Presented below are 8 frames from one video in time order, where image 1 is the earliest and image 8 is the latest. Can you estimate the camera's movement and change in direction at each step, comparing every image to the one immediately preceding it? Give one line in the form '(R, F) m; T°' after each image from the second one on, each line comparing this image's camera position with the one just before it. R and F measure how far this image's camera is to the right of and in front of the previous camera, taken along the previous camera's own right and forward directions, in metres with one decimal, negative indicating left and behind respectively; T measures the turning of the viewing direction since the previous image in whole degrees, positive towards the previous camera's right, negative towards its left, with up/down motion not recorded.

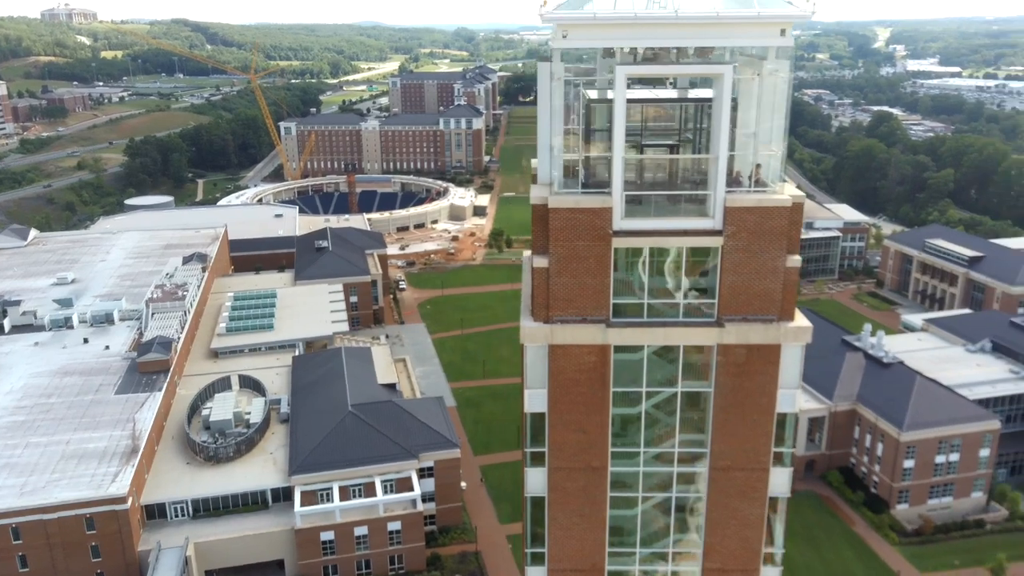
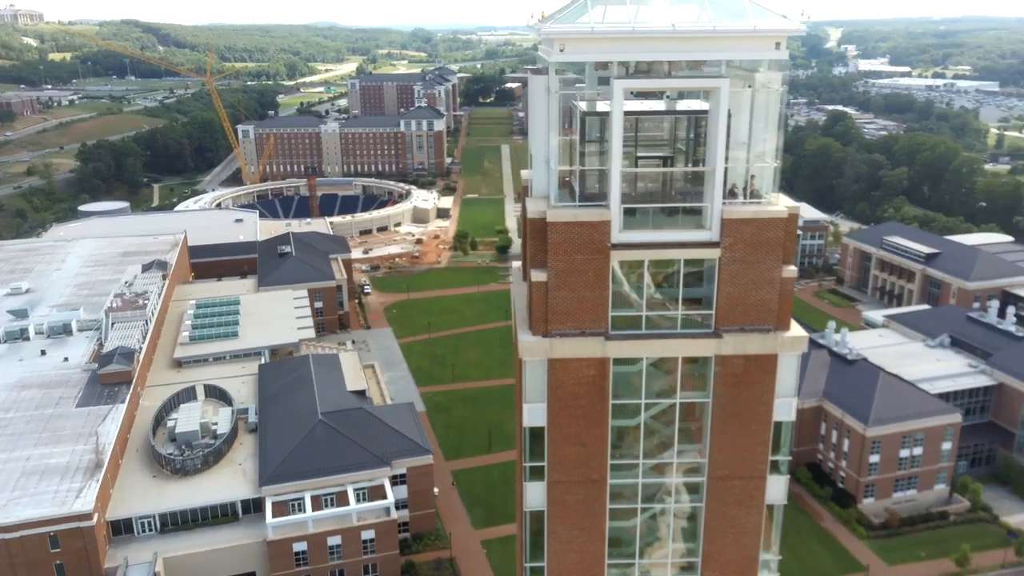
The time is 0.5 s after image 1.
(-0.5, +0.1) m; +3°
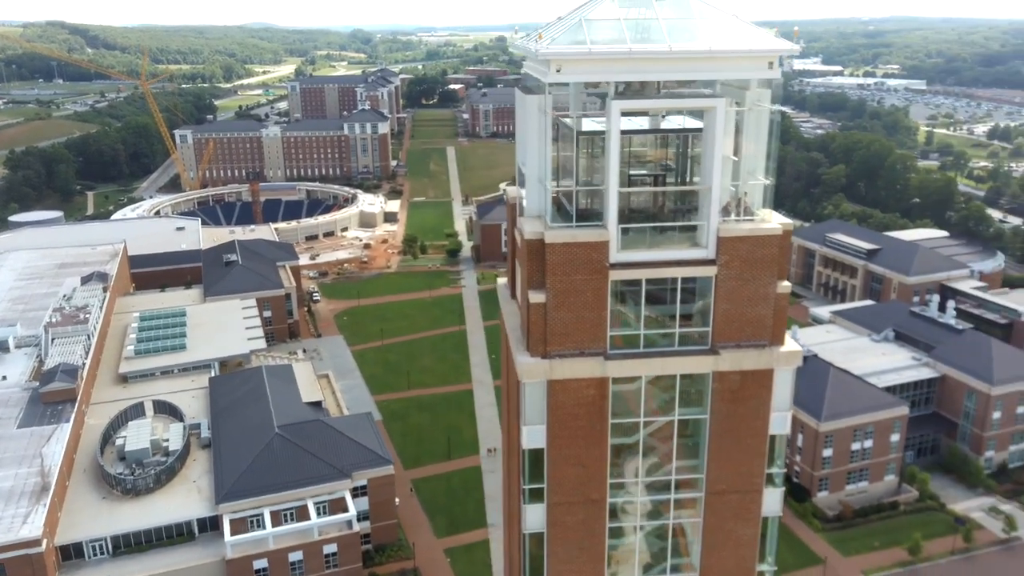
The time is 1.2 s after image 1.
(-0.8, +0.1) m; +4°
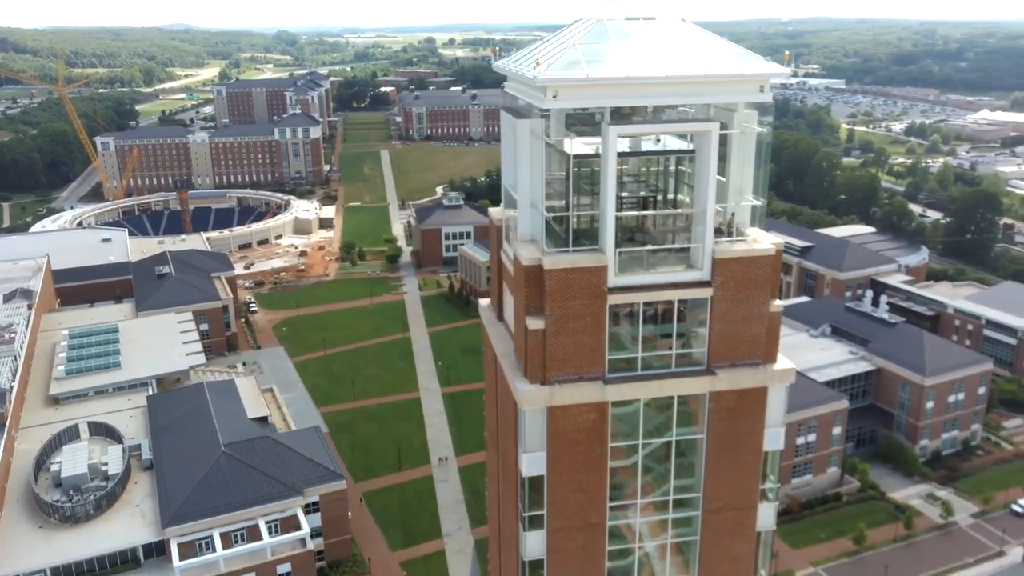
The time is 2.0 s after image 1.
(-0.9, +0.2) m; +5°
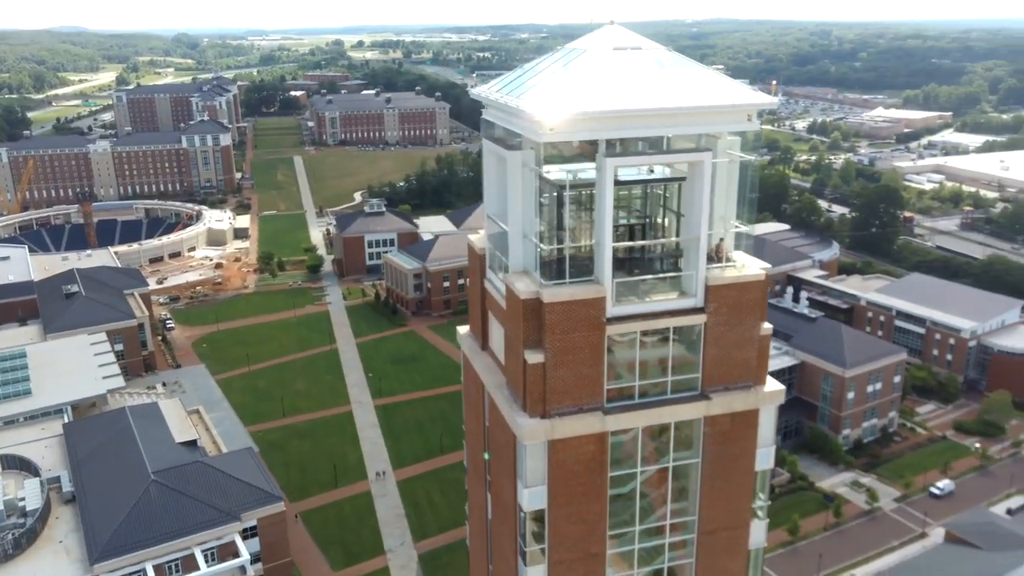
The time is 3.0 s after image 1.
(-1.1, +0.2) m; +6°
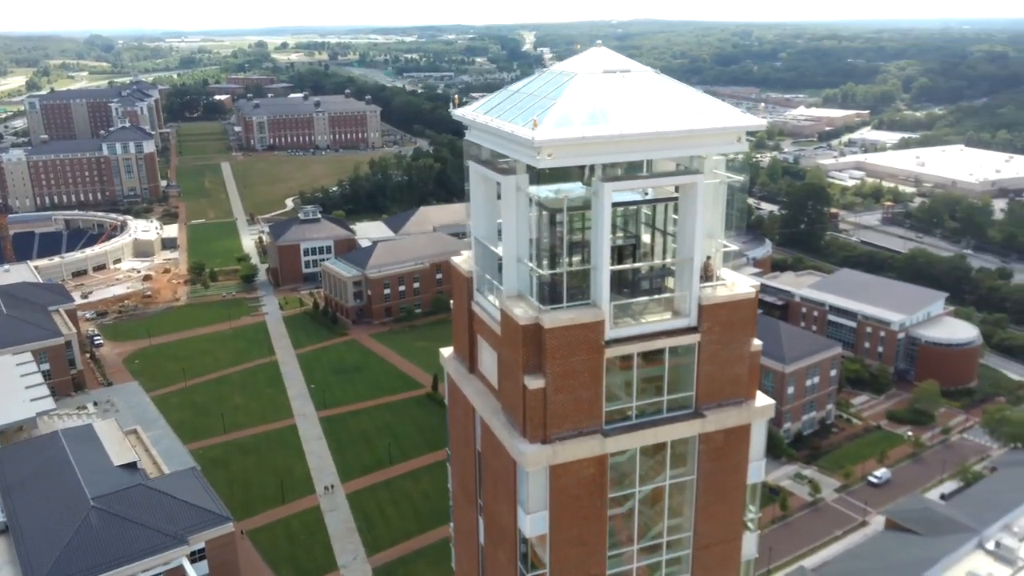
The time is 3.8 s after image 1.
(-0.9, +0.1) m; +5°
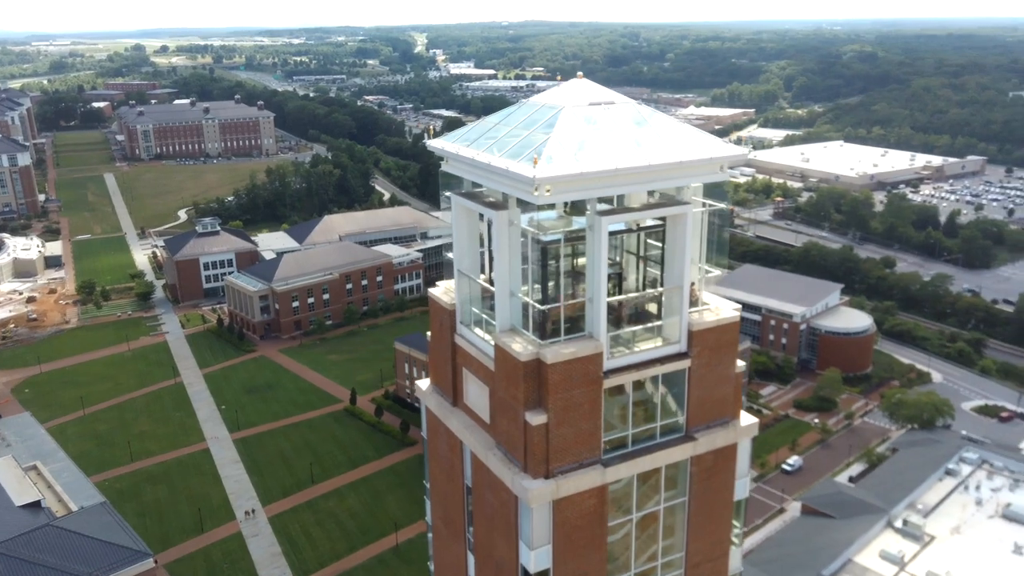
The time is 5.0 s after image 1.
(-1.3, +0.2) m; +7°
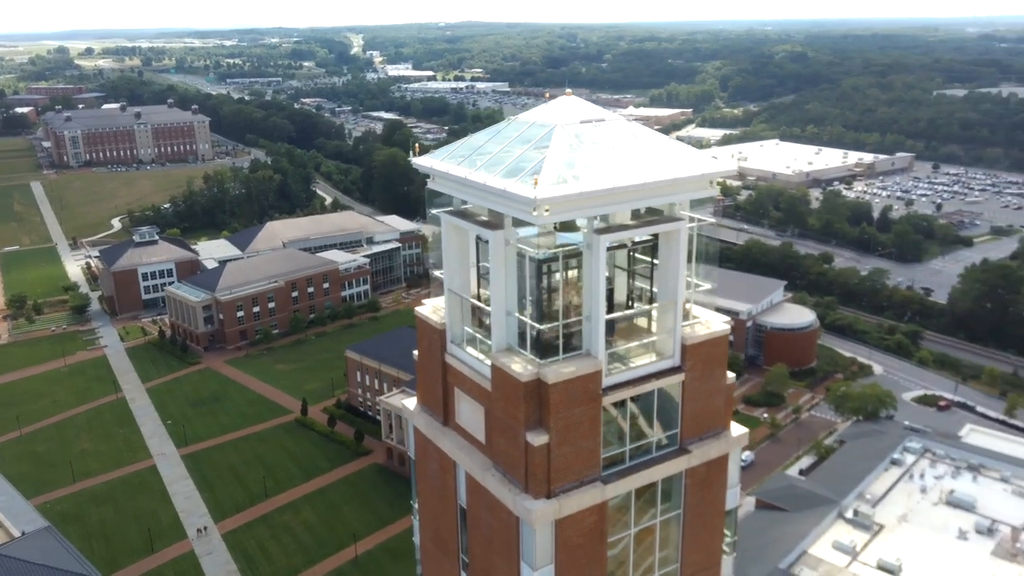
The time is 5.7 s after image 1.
(-0.7, +0.1) m; +4°
